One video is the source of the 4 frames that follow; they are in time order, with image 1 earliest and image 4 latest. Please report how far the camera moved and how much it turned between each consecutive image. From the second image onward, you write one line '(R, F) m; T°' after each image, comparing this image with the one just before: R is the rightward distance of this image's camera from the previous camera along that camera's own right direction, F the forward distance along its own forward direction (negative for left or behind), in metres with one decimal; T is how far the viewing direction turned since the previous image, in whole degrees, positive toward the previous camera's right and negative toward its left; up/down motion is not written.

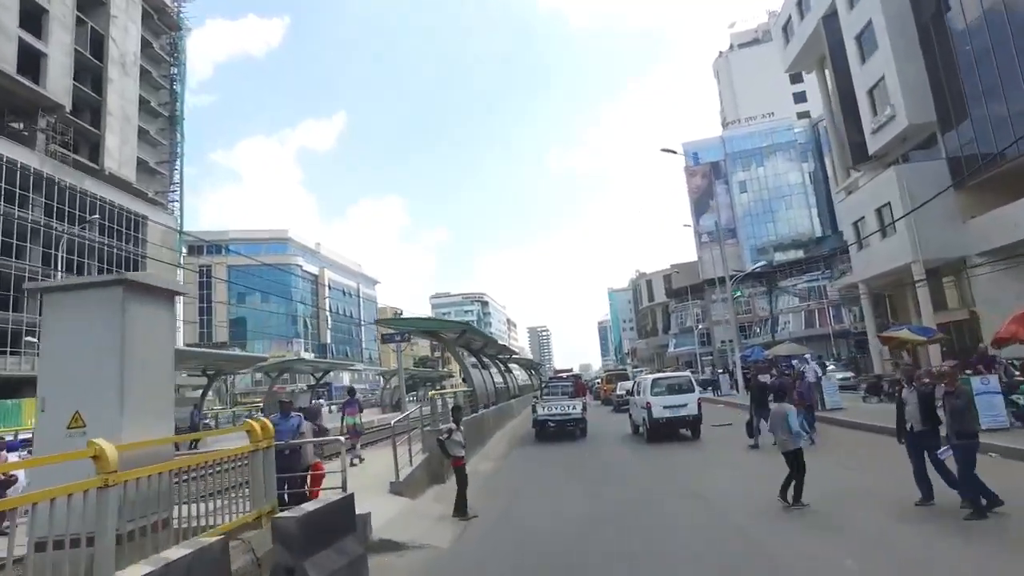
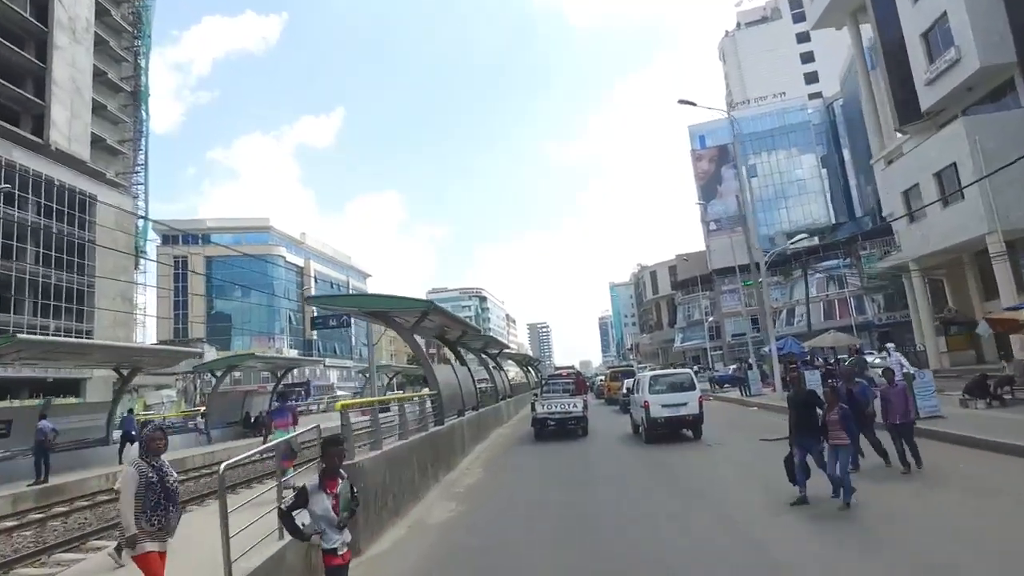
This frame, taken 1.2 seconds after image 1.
(+0.4, +4.3) m; 0°
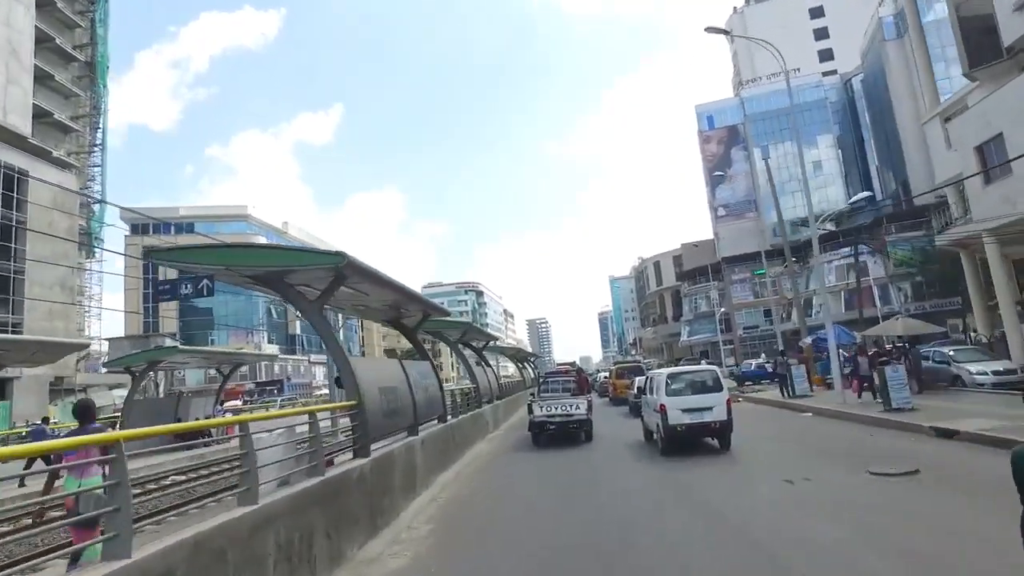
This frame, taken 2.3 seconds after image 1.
(+0.4, +4.4) m; 0°
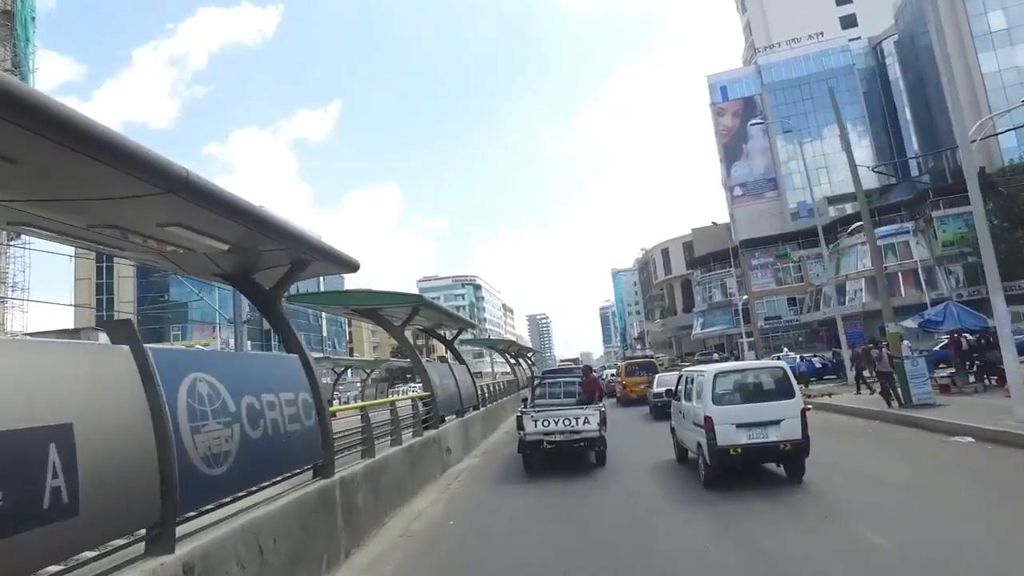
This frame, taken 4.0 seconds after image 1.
(+0.5, +6.1) m; 0°
